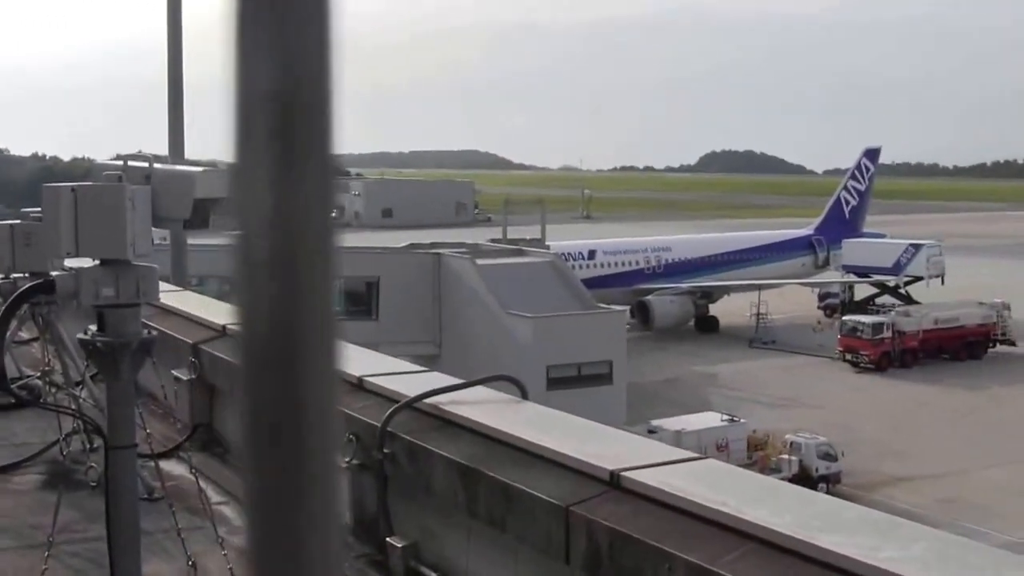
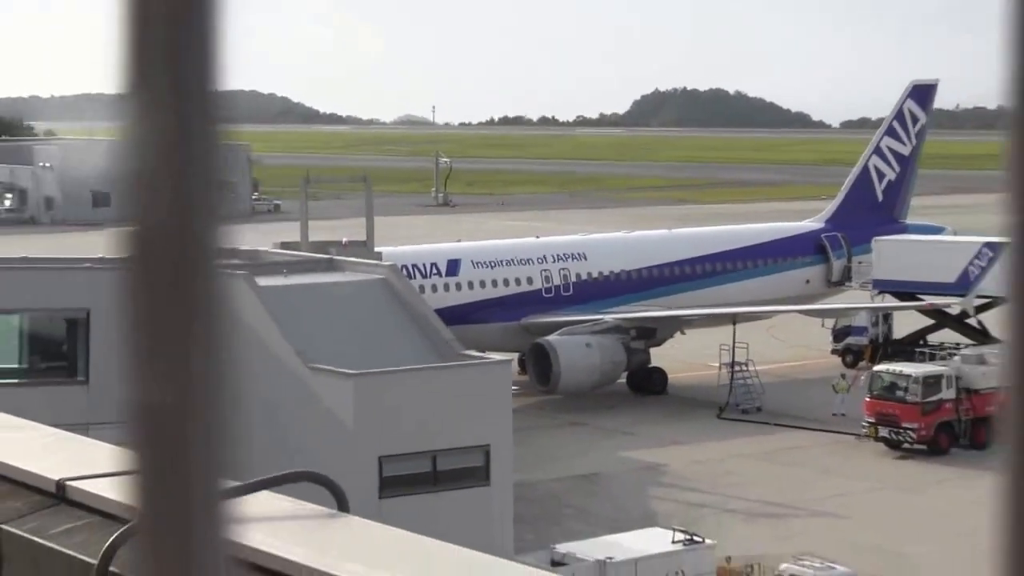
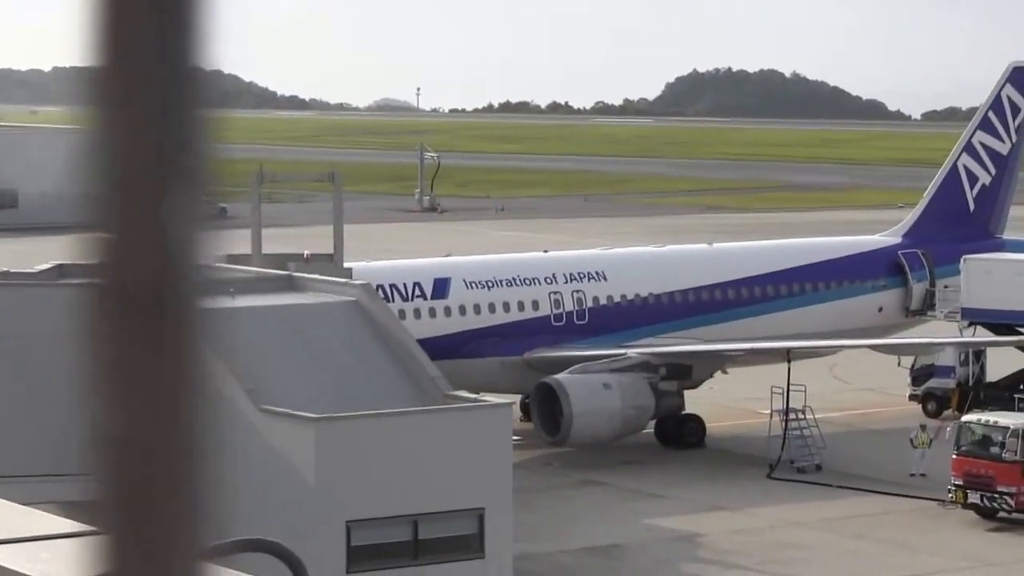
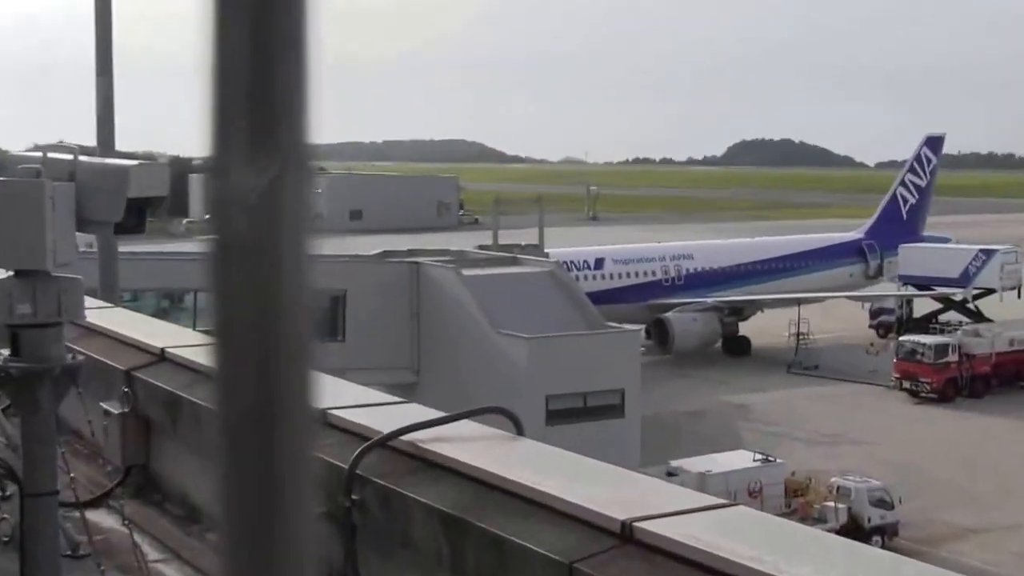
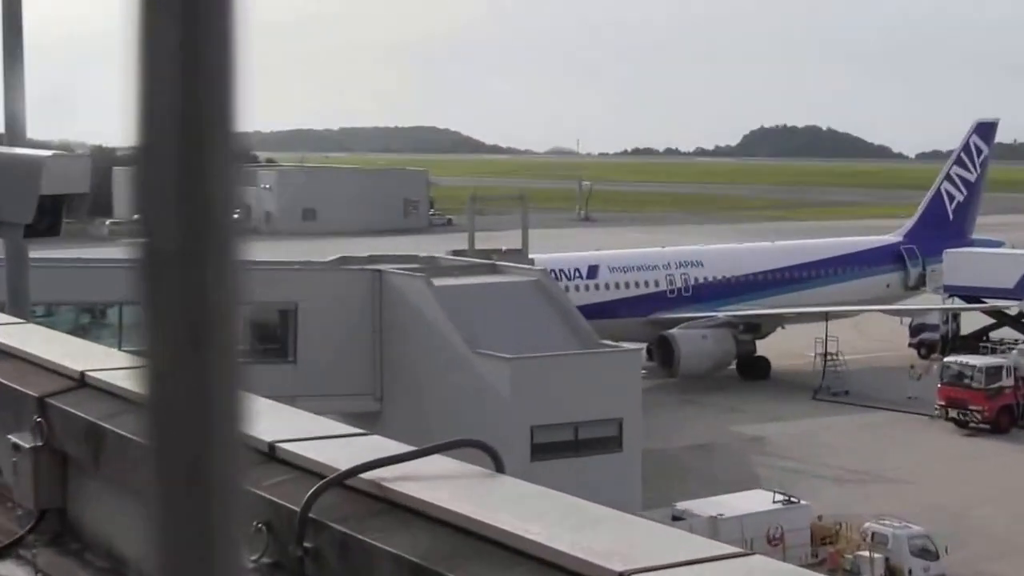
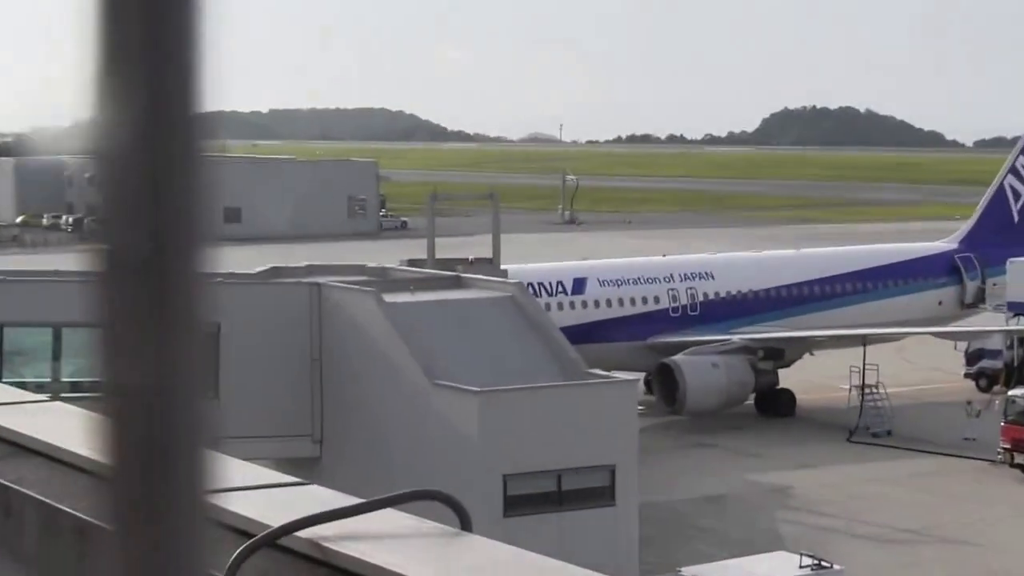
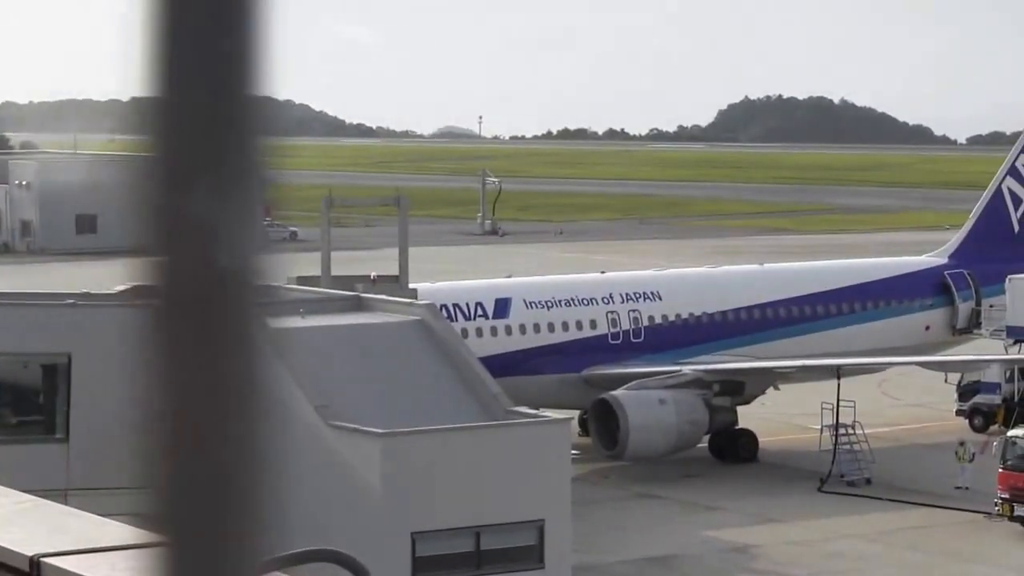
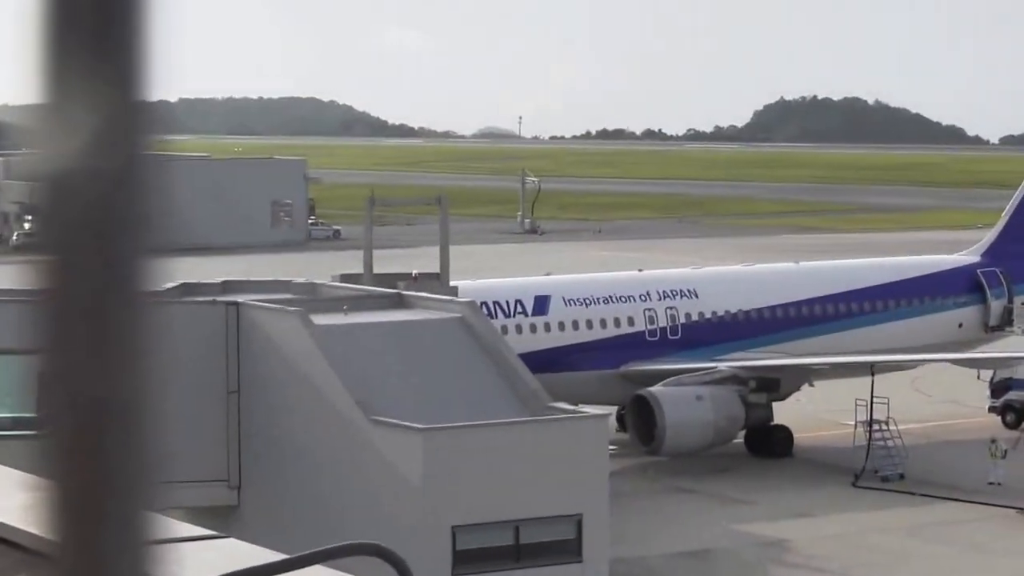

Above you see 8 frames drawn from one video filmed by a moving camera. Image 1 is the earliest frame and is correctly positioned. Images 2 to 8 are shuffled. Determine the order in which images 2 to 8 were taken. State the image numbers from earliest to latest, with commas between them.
4, 5, 6, 8, 7, 3, 2
